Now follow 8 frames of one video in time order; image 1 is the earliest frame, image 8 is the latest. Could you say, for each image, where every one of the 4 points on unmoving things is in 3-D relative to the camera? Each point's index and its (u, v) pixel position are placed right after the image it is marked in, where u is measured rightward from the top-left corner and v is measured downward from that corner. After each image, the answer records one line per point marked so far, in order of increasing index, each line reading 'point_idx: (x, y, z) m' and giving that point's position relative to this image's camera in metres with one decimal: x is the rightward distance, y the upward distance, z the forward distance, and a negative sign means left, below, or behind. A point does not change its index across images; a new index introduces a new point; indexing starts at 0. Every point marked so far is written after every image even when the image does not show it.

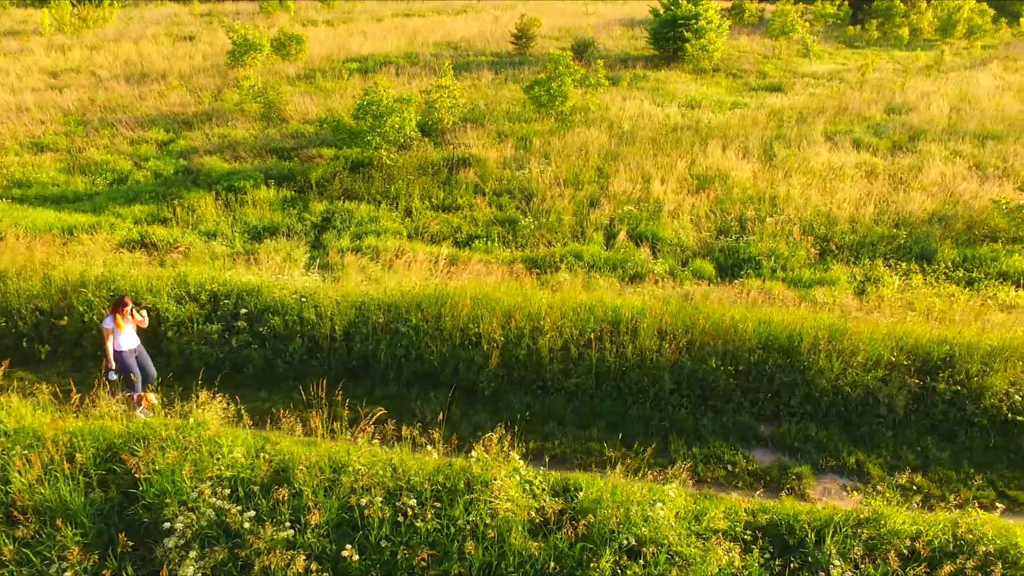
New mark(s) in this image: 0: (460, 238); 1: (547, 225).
0: (-0.7, +0.7, +8.9) m
1: (+0.5, +0.8, +9.0) m
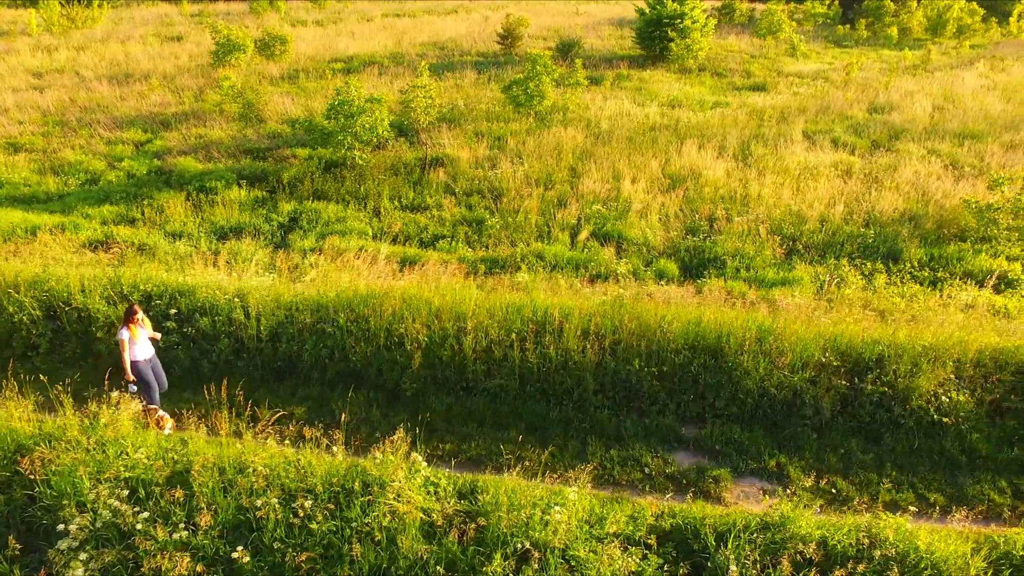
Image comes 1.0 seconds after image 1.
0: (-1.1, +0.7, +8.9) m
1: (0.0, +0.8, +9.0) m
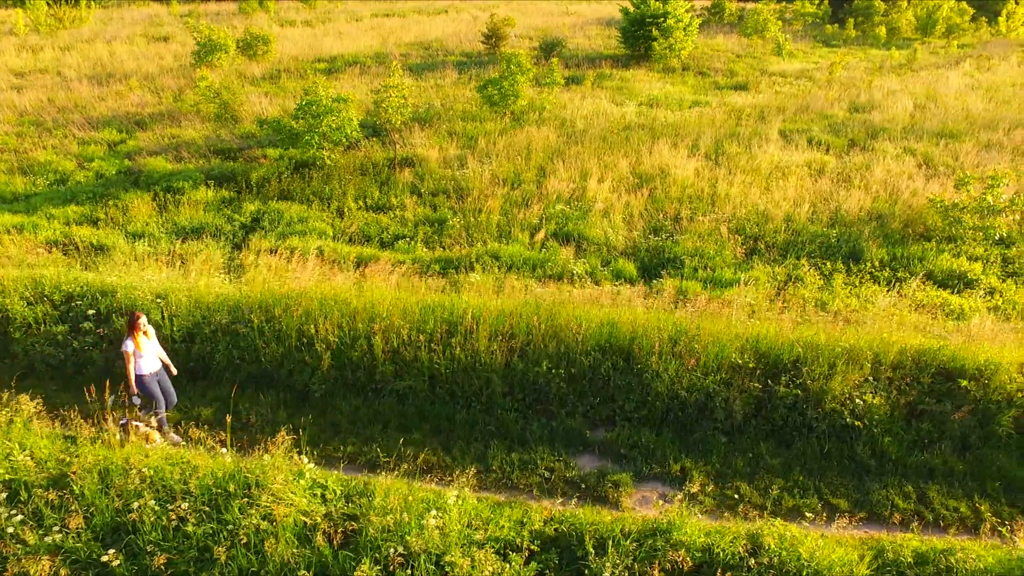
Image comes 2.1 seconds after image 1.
0: (-1.7, +0.7, +8.8) m
1: (-0.5, +0.8, +8.9) m
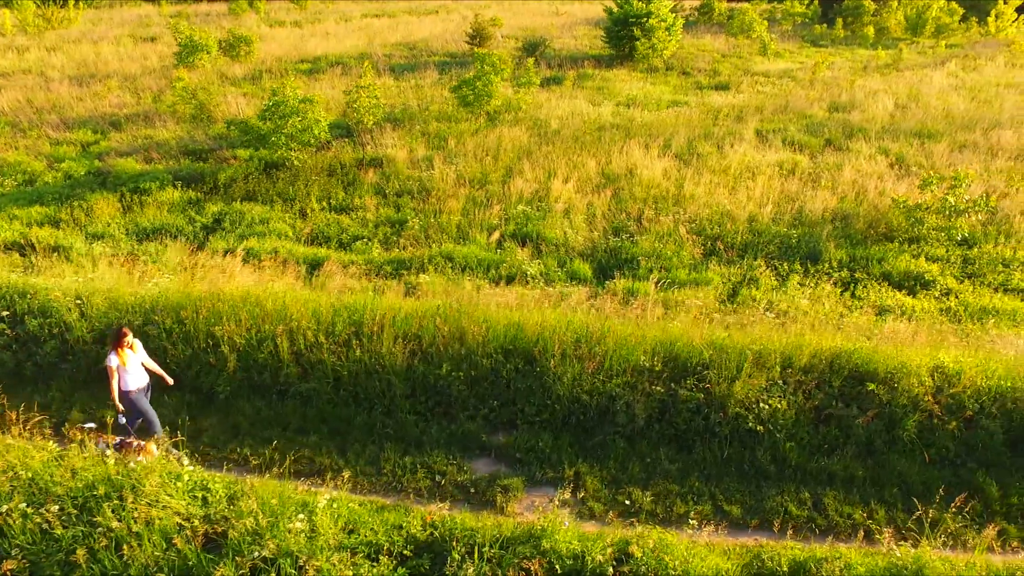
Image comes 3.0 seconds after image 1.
0: (-2.2, +0.6, +8.8) m
1: (-1.0, +0.8, +8.9) m
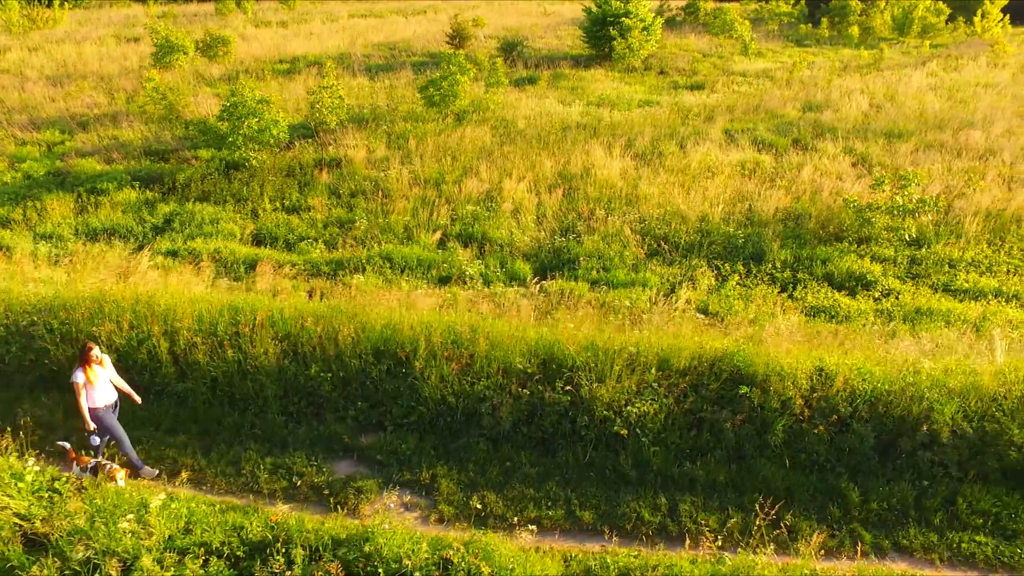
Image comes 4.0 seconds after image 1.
0: (-2.9, +0.6, +8.7) m
1: (-1.7, +0.8, +8.9) m
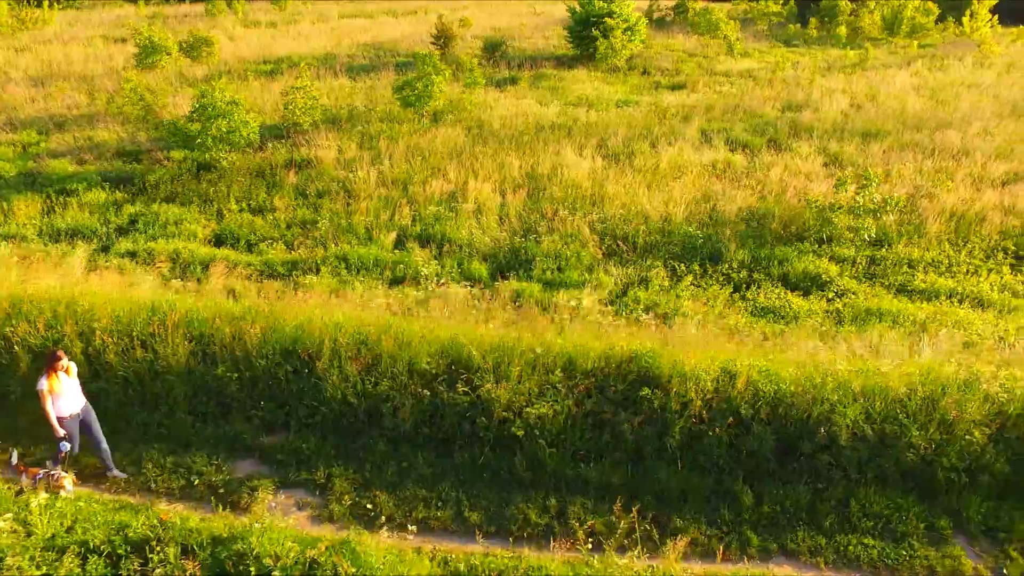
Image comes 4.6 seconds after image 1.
0: (-3.4, +0.6, +8.8) m
1: (-2.3, +0.8, +8.9) m
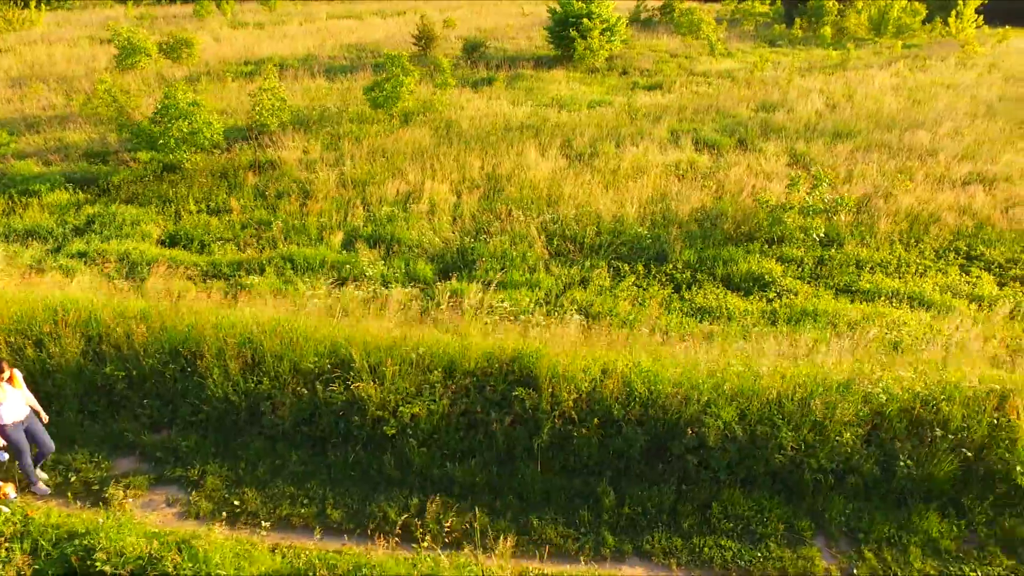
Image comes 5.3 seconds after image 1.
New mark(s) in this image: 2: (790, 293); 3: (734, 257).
0: (-4.1, +0.6, +8.8) m
1: (-2.9, +0.8, +8.9) m
2: (+3.1, -0.1, +7.4) m
3: (+2.7, +0.4, +8.0) m
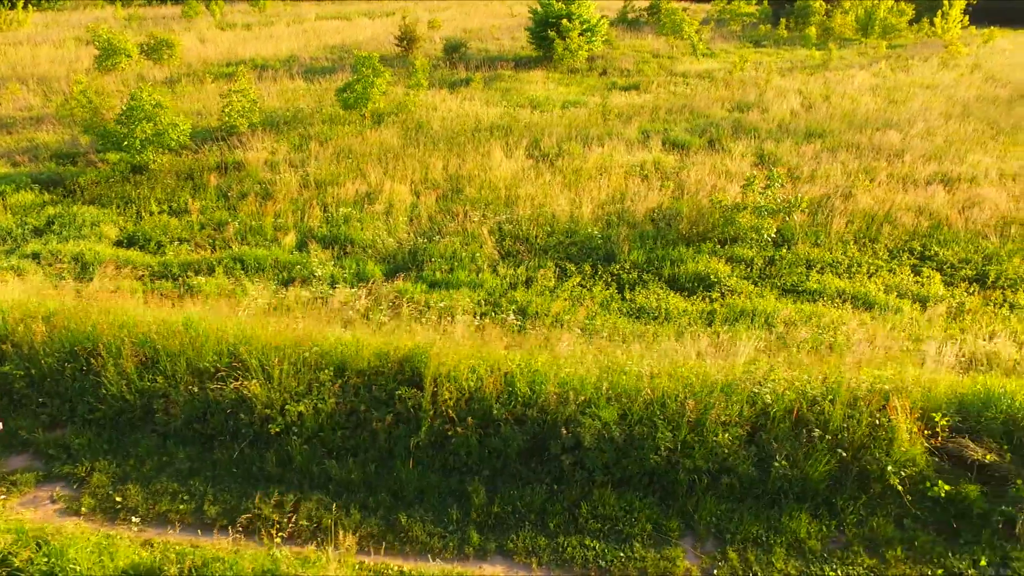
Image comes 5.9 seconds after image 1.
0: (-4.7, +0.6, +8.9) m
1: (-3.5, +0.8, +9.0) m
2: (+2.4, -0.1, +7.4) m
3: (+2.1, +0.4, +8.1) m
